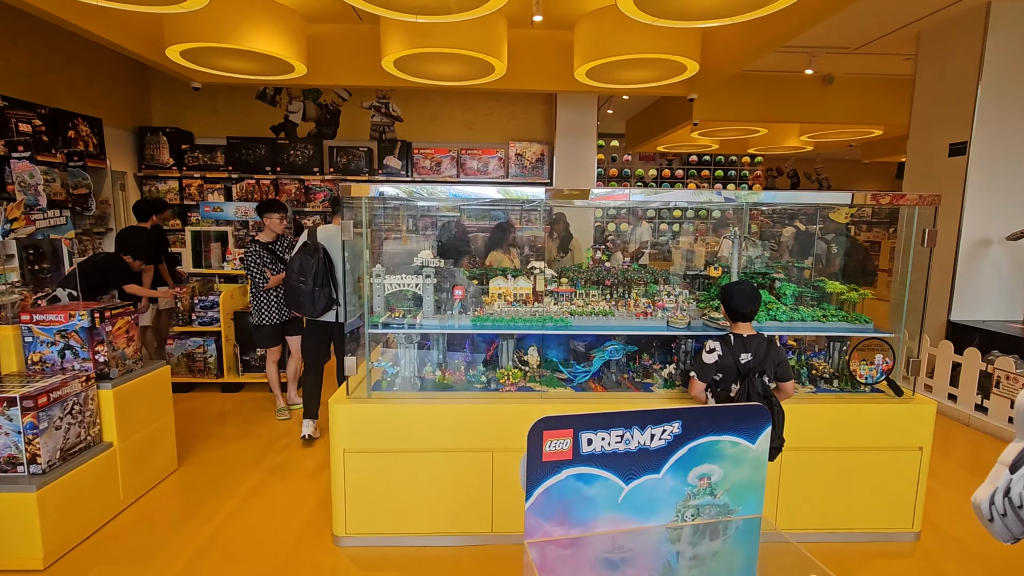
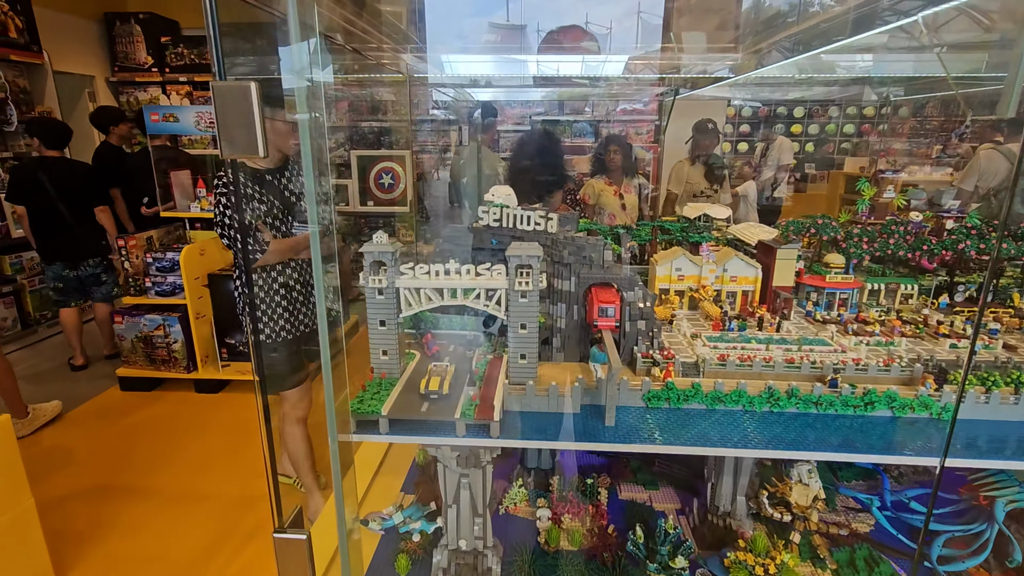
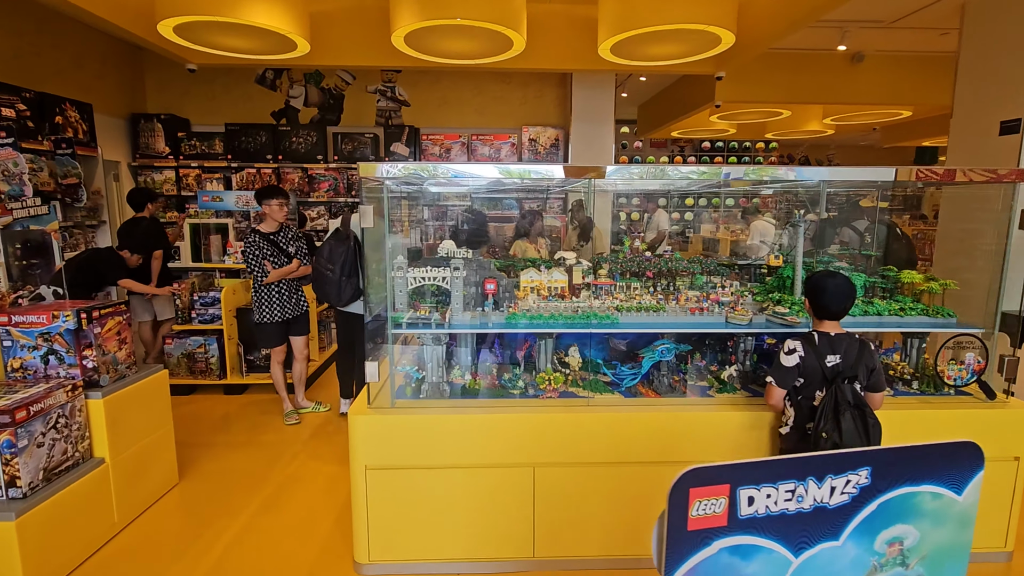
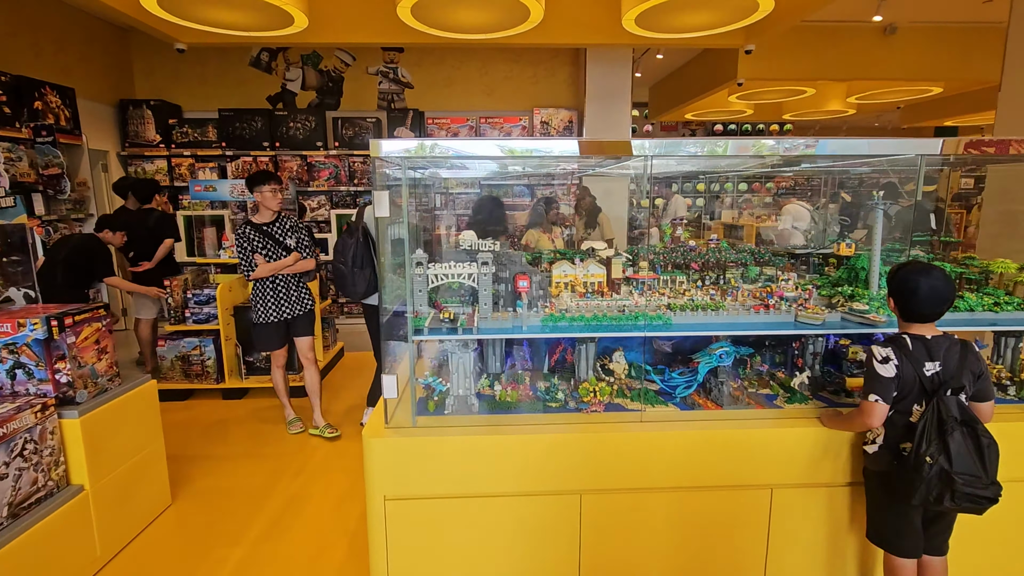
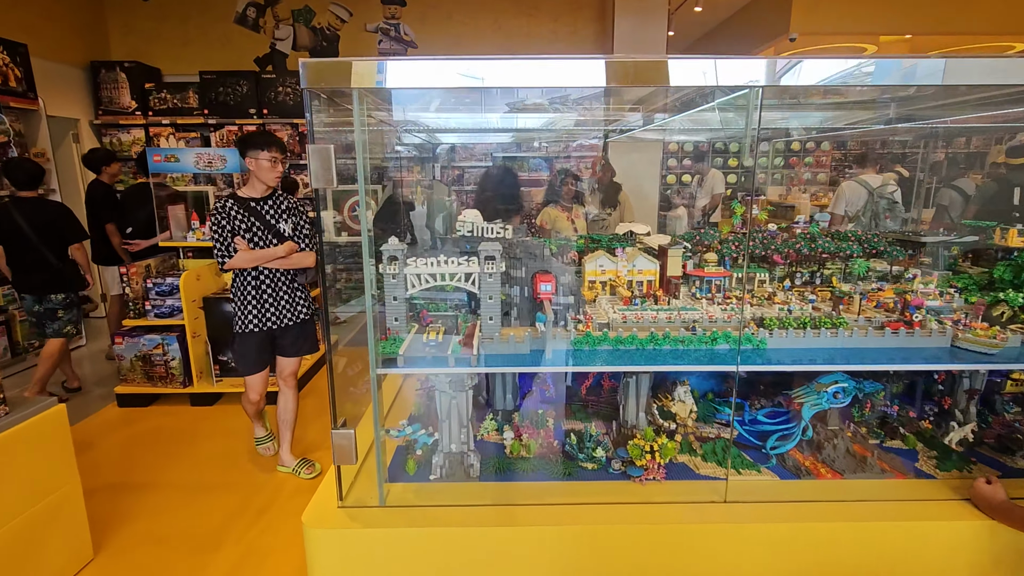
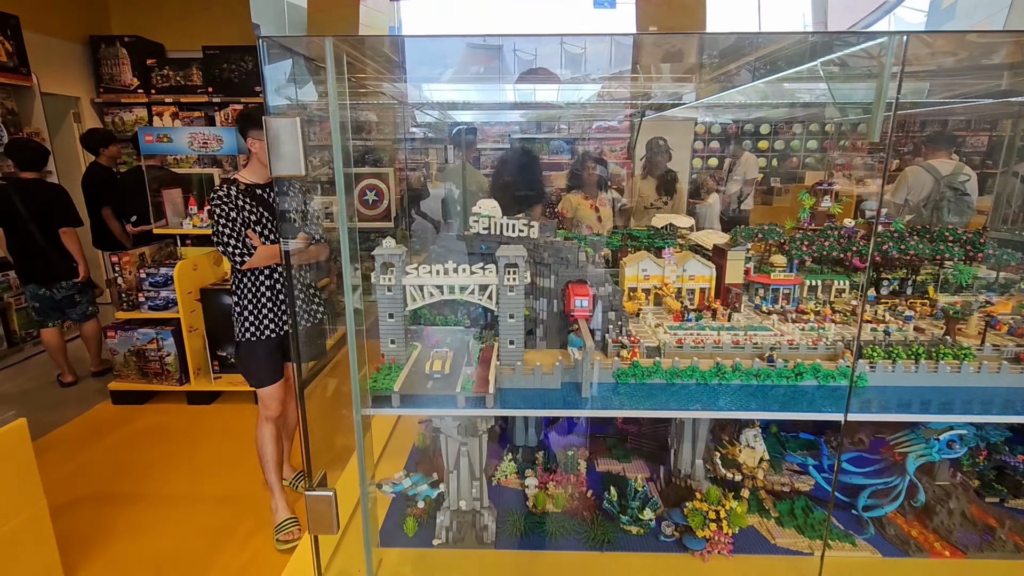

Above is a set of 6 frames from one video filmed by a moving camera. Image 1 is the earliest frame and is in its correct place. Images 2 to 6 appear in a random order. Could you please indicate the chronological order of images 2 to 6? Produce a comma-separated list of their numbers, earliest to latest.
3, 4, 5, 6, 2
